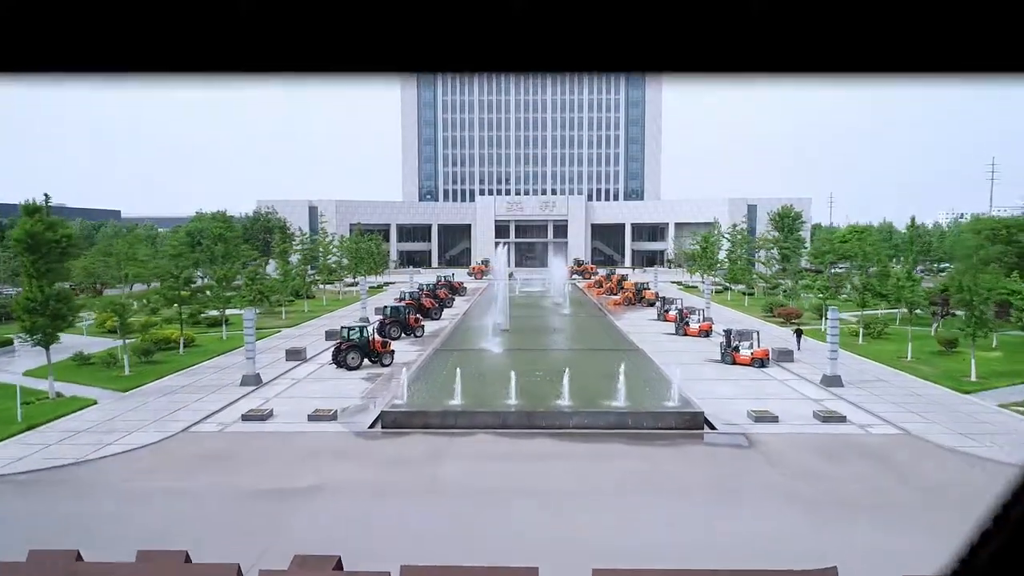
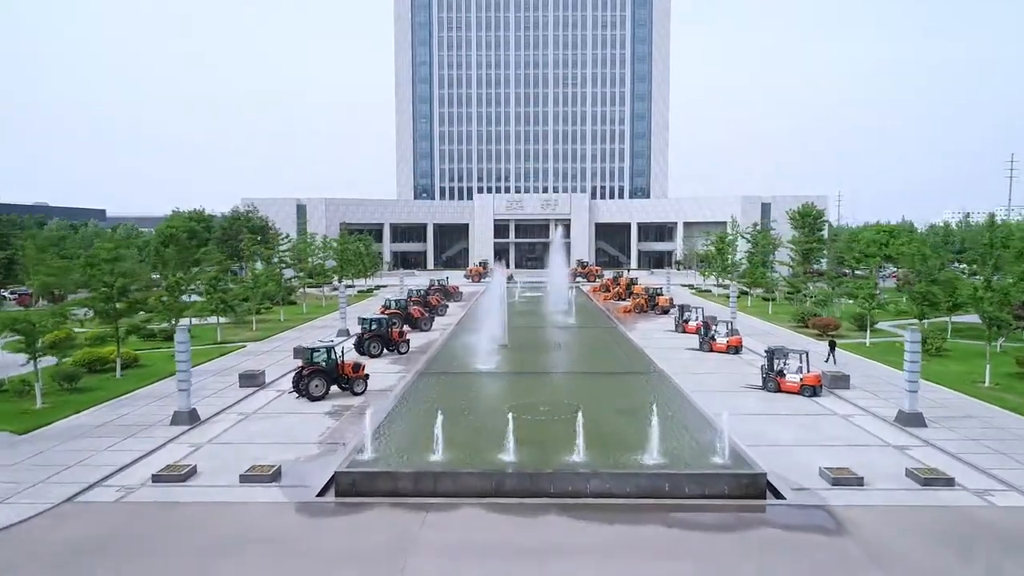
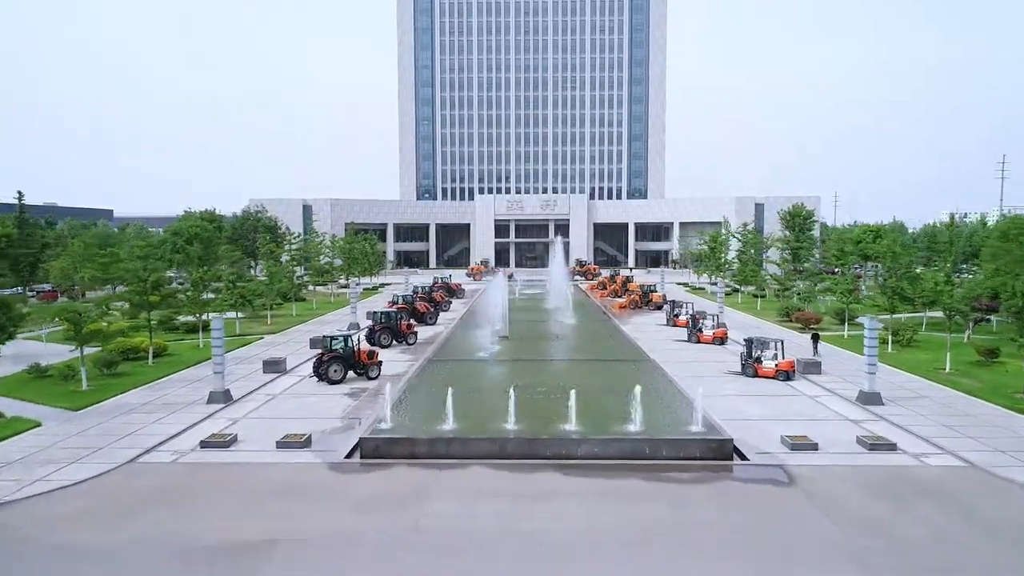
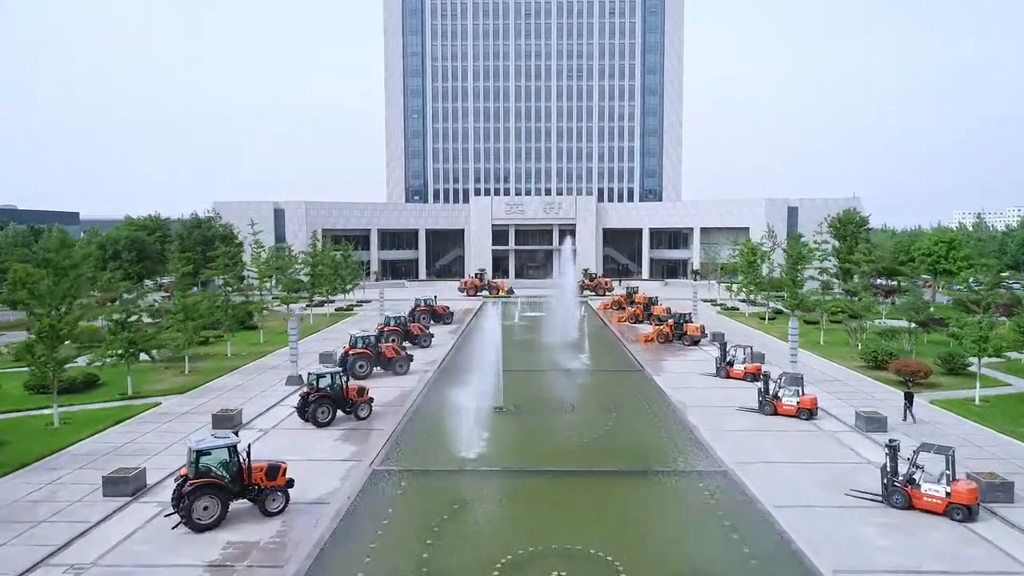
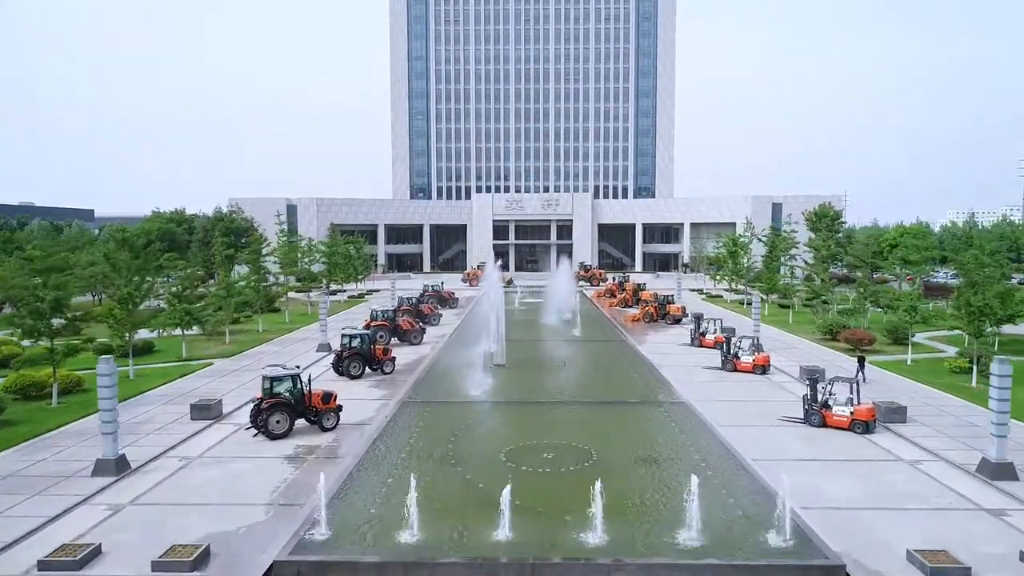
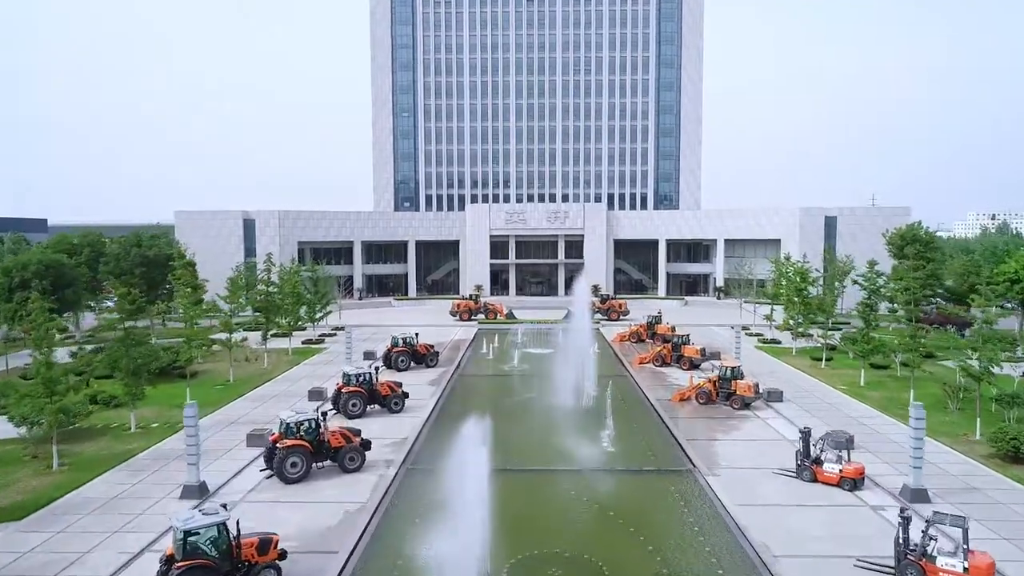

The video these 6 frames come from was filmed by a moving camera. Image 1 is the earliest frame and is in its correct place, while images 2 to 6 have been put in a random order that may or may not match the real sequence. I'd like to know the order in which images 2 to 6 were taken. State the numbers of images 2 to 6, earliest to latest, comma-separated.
3, 2, 5, 4, 6
